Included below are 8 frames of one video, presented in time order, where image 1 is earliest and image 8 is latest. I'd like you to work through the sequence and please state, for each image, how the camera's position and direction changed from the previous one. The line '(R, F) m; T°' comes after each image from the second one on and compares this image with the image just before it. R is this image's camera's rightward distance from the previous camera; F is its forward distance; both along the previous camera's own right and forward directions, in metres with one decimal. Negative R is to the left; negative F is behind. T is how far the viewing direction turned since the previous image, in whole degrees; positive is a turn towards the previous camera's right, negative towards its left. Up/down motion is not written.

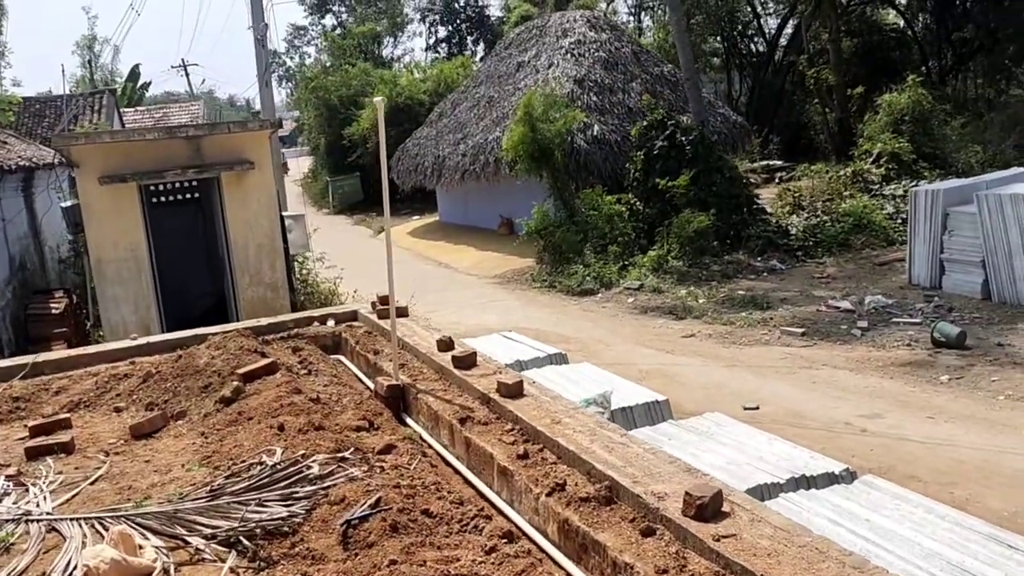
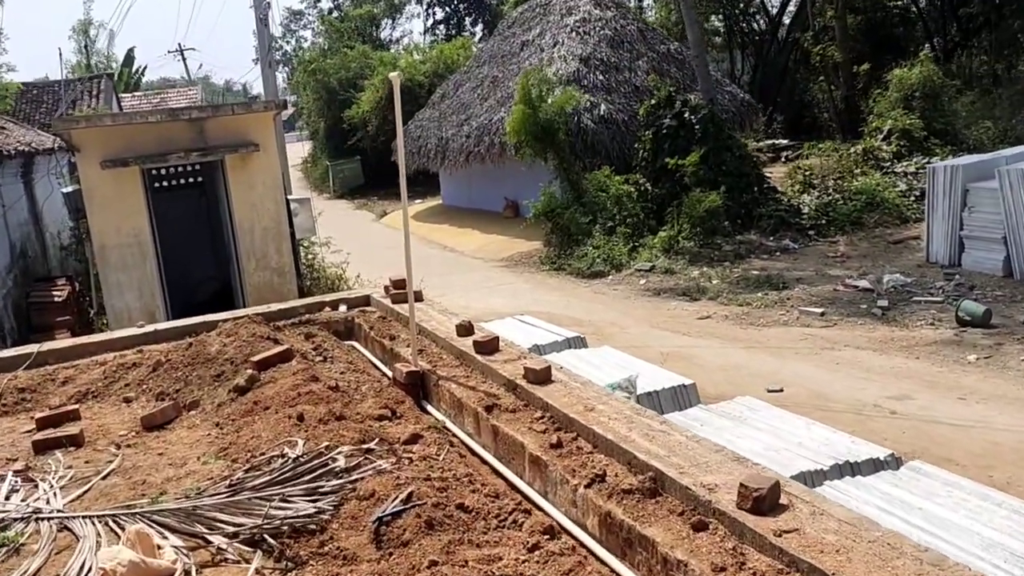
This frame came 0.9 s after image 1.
(-0.1, +0.2) m; 0°
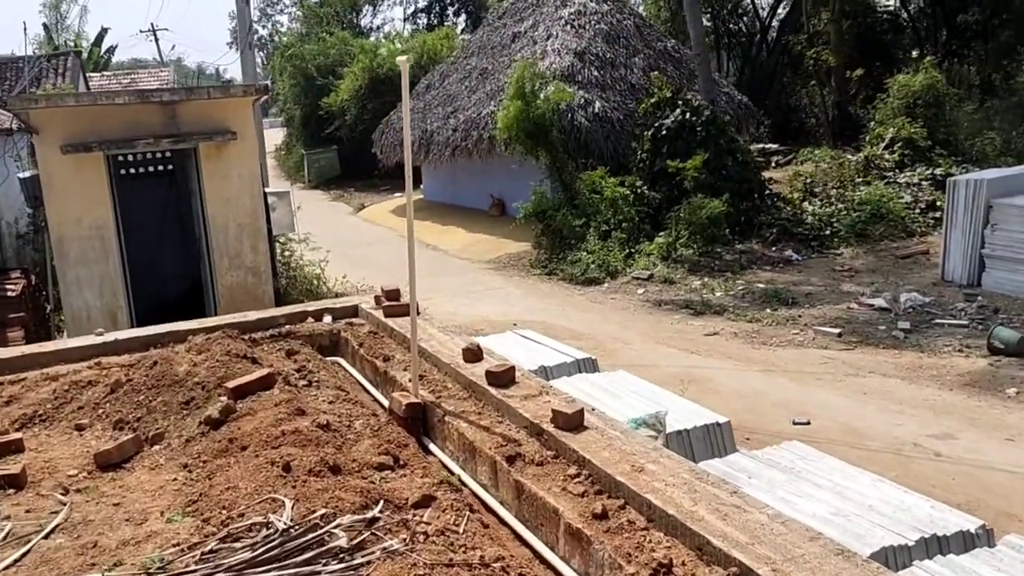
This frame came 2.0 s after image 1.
(-0.2, +0.7) m; +2°
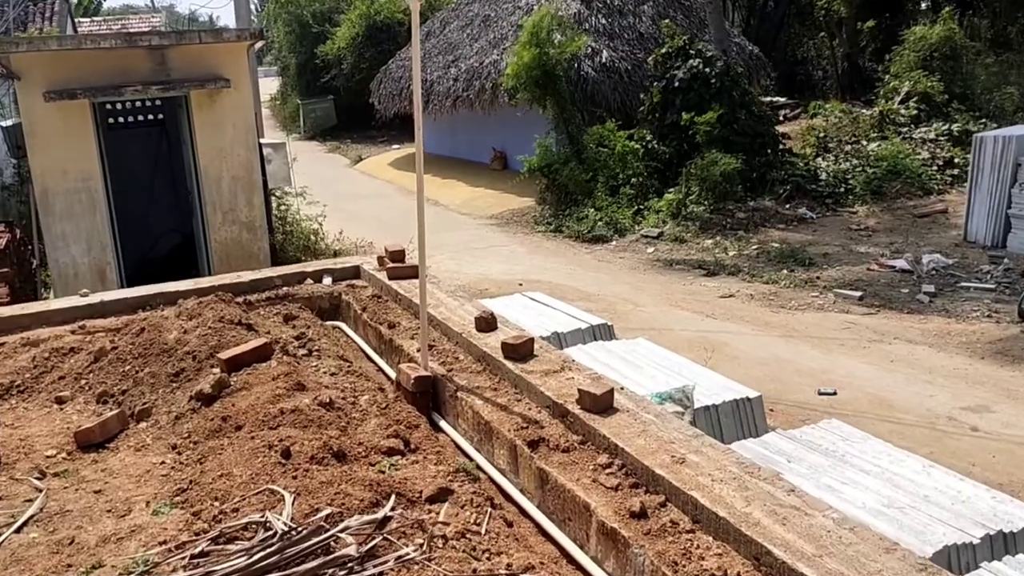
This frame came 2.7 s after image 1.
(-0.1, +0.4) m; 0°
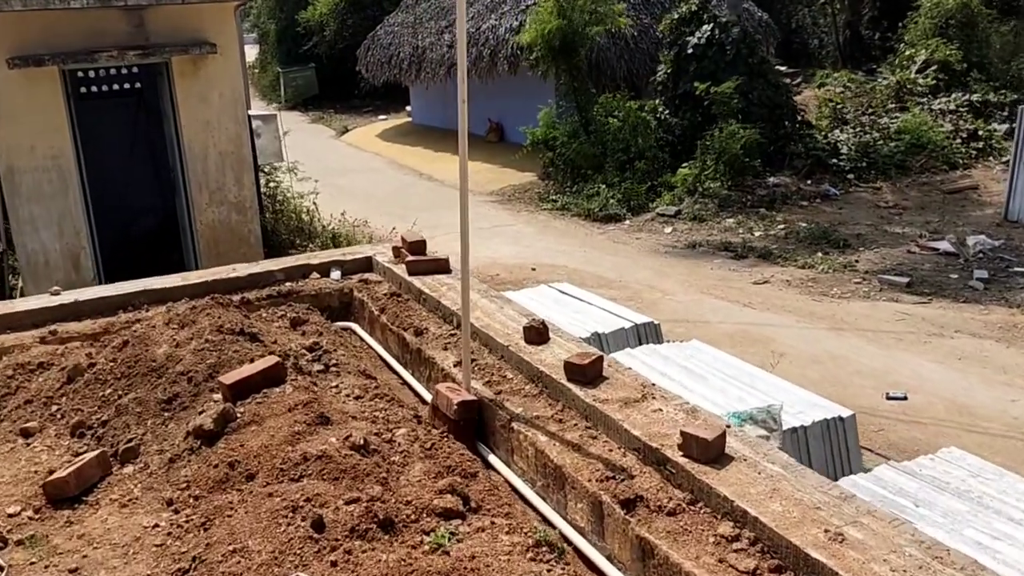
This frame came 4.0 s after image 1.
(-0.3, +0.7) m; +1°
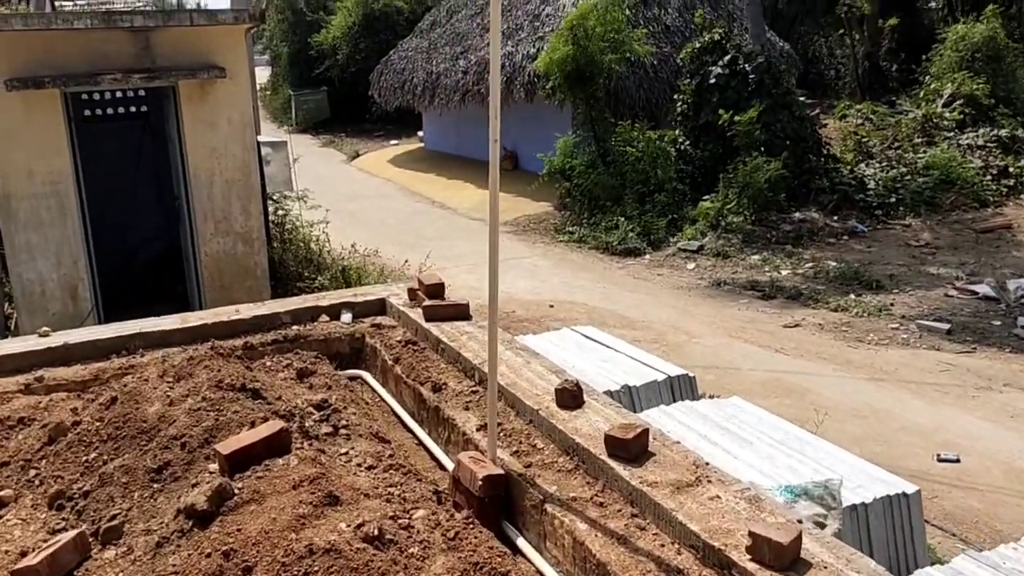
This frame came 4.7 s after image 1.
(-0.1, +0.4) m; 0°
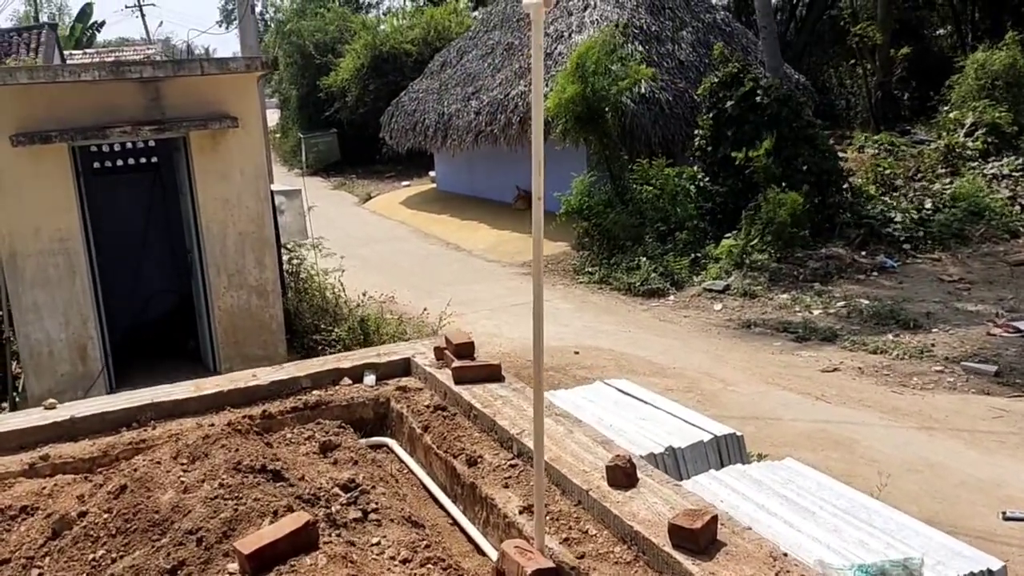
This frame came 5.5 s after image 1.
(-0.1, +0.3) m; -1°
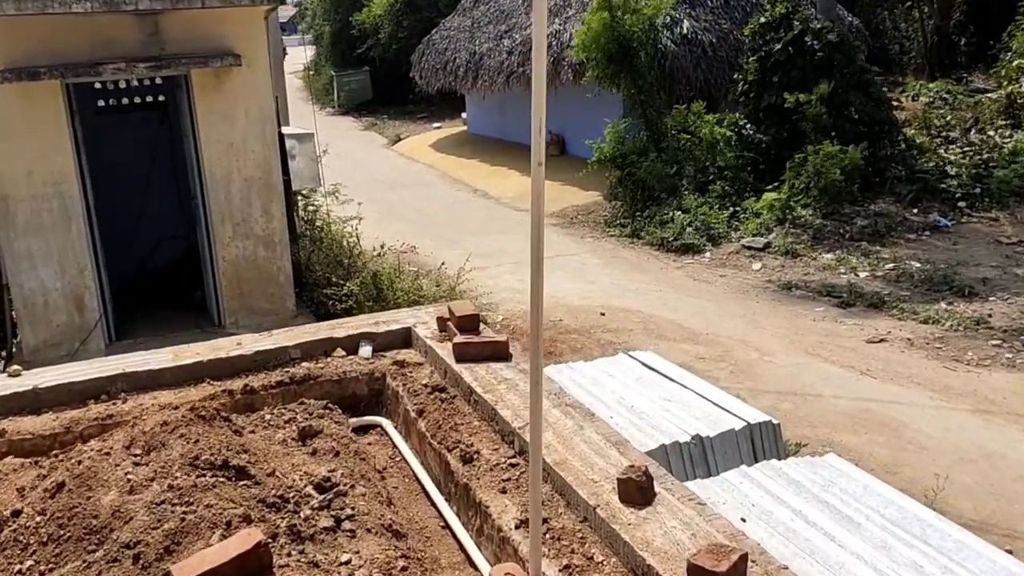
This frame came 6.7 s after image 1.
(+0.1, +0.5) m; -2°
